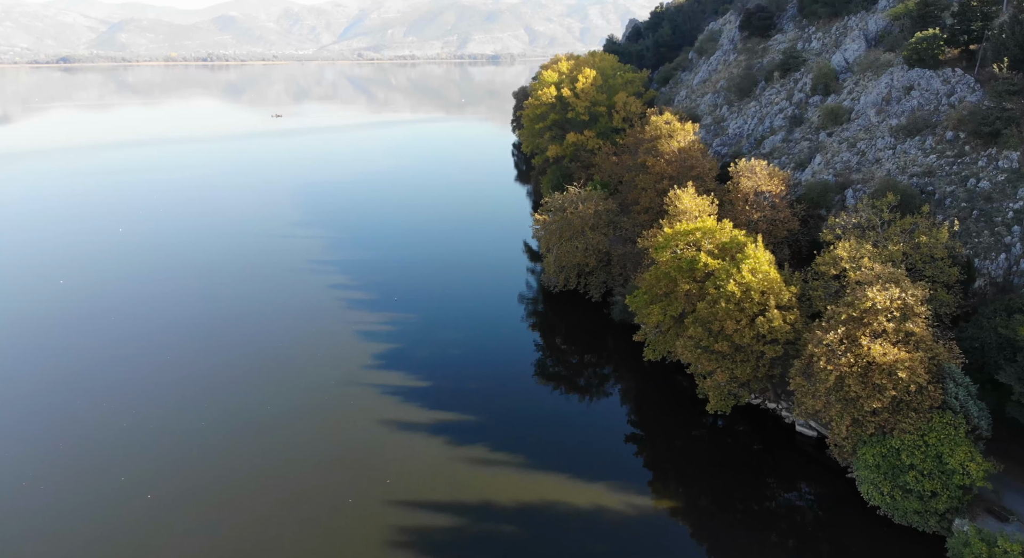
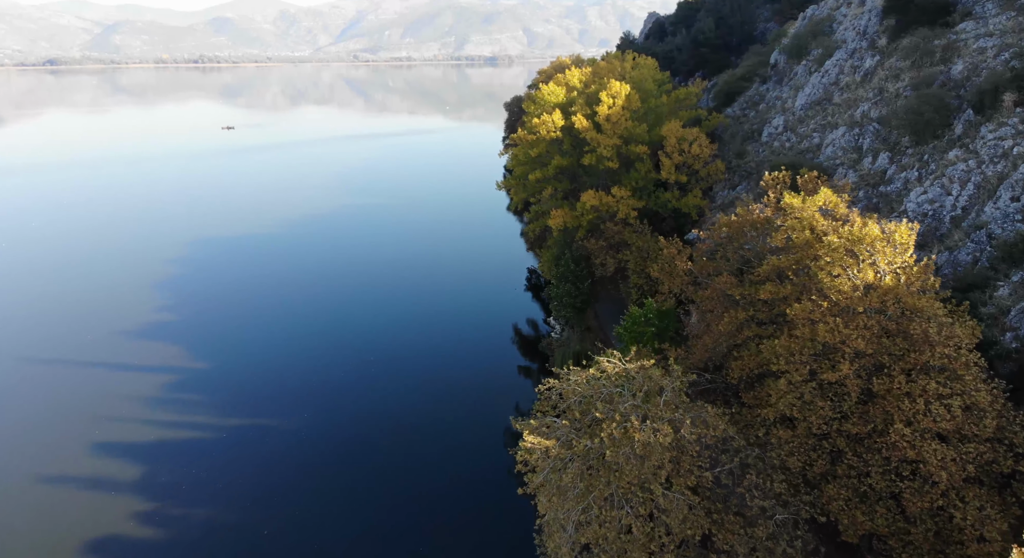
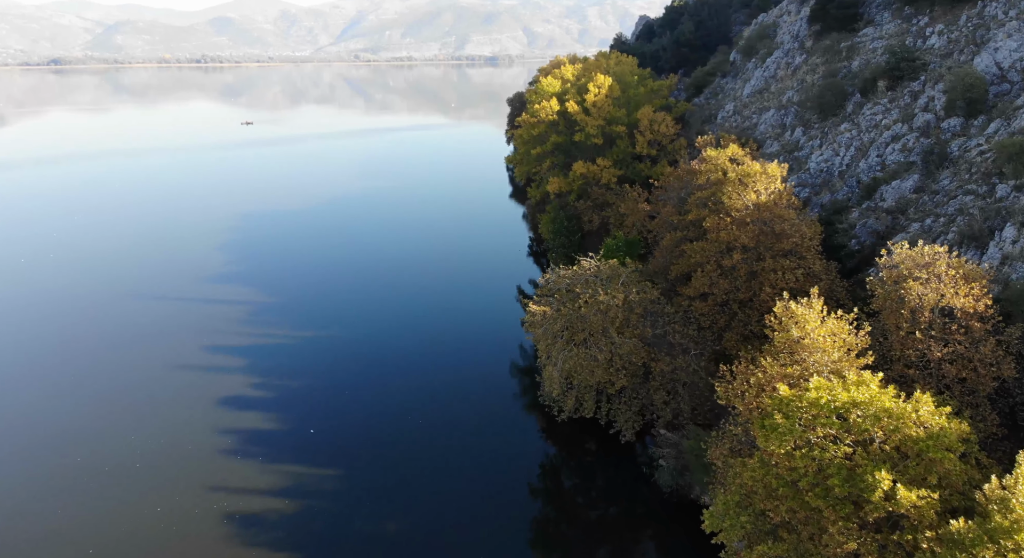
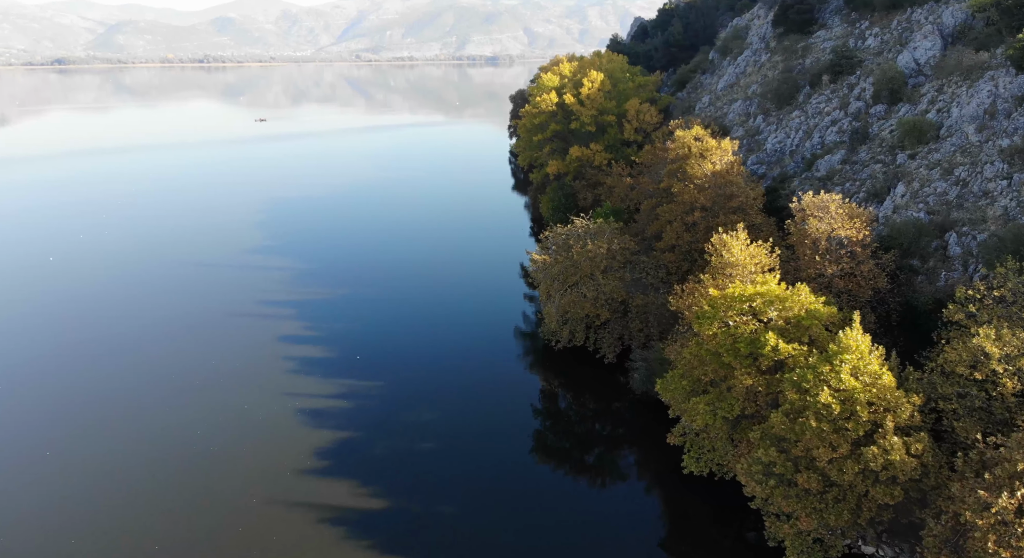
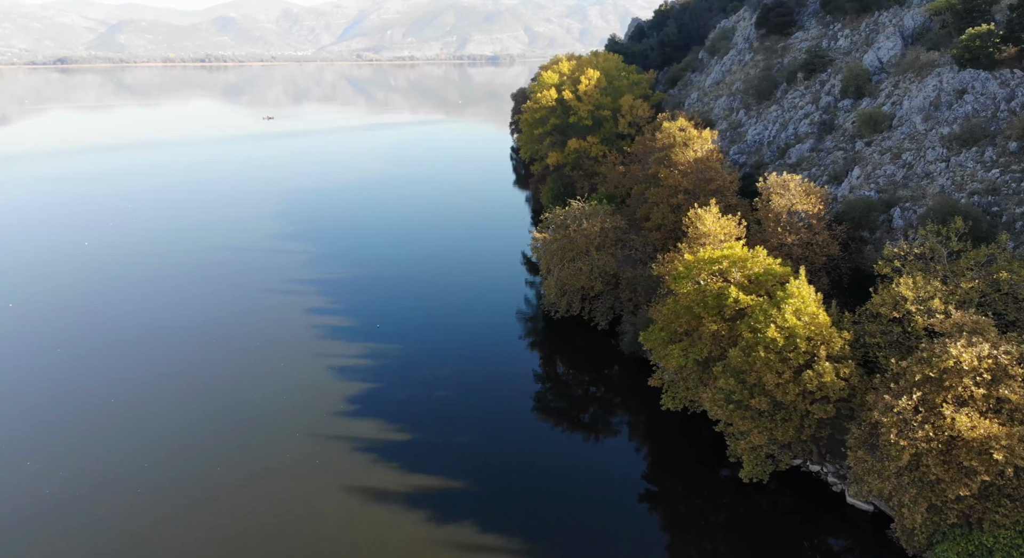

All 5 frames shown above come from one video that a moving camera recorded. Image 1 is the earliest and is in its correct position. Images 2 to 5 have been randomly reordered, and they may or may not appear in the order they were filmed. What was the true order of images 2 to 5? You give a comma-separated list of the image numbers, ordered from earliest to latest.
5, 4, 3, 2
